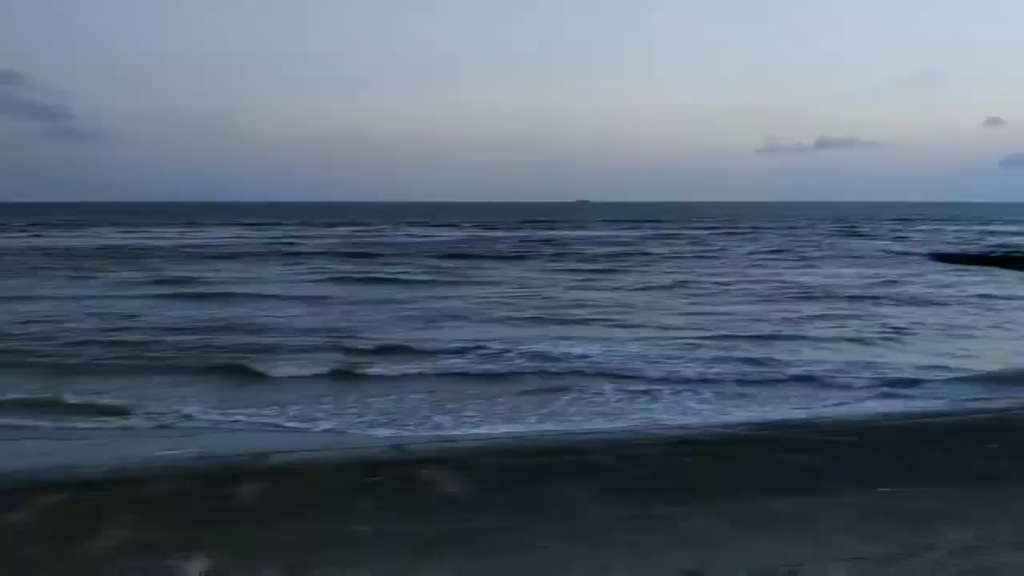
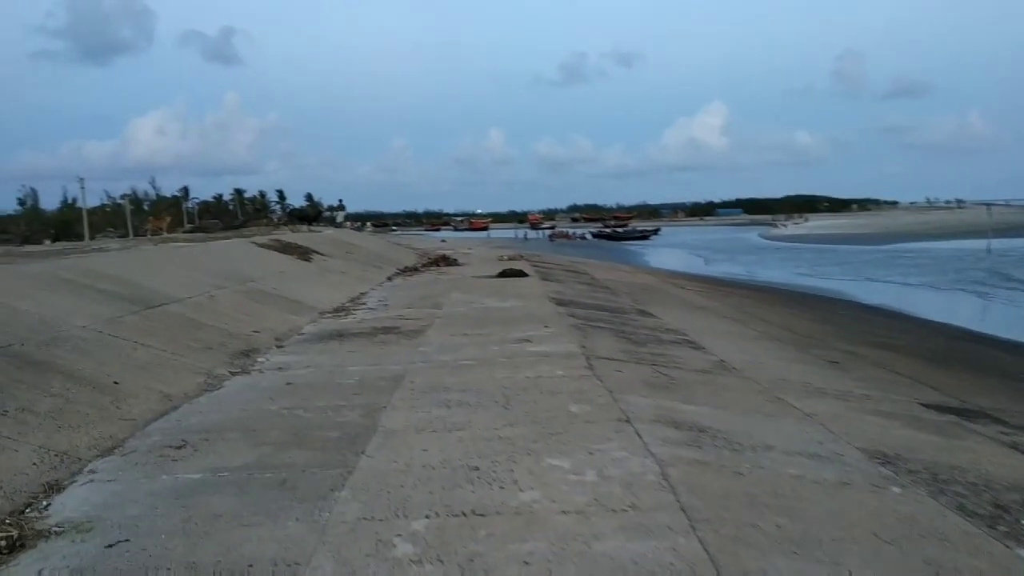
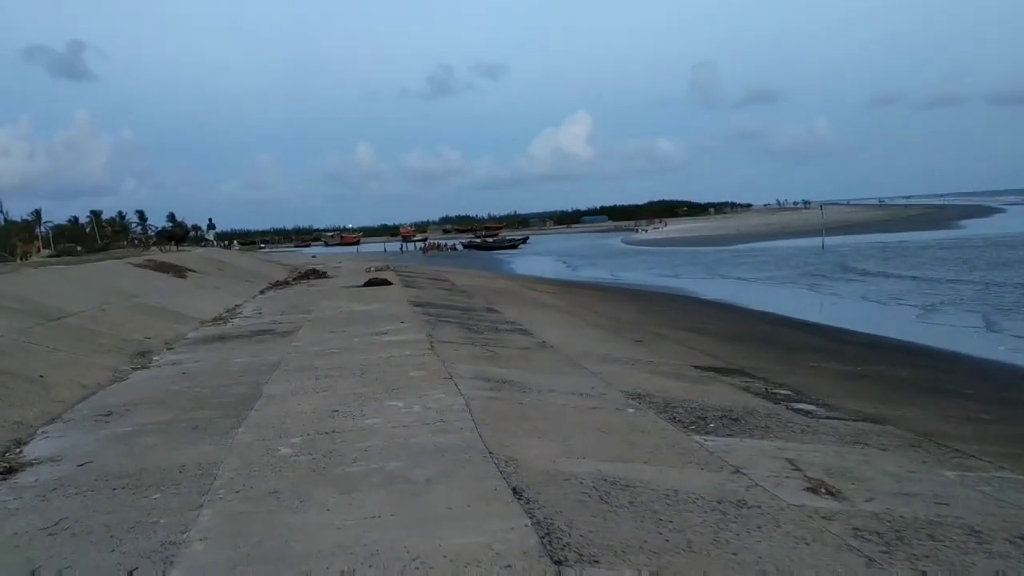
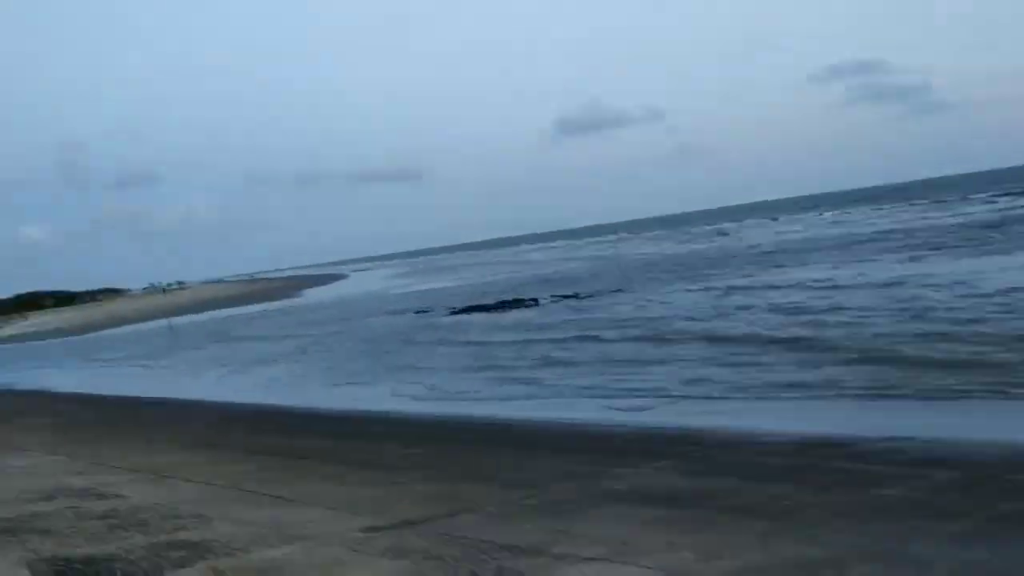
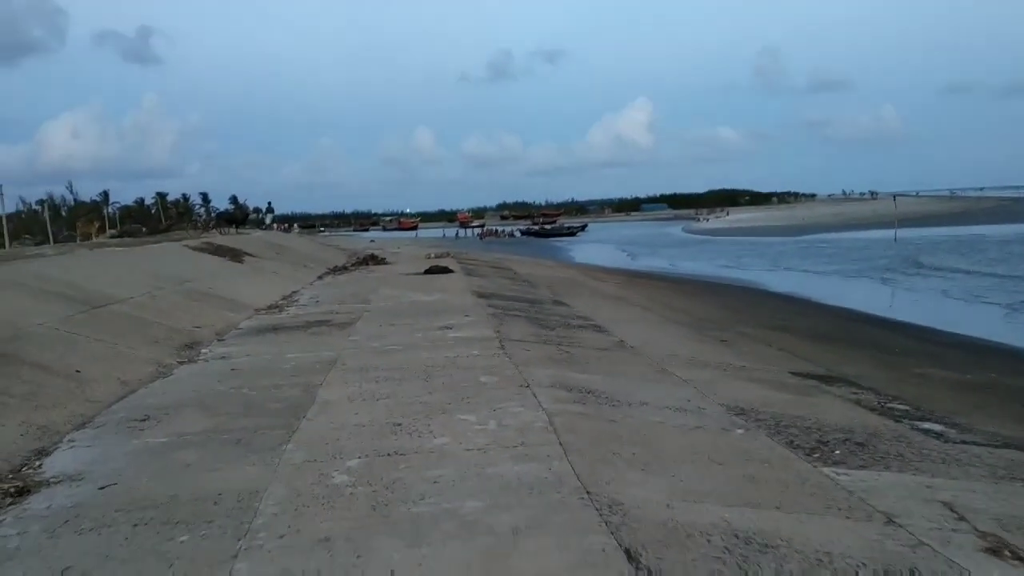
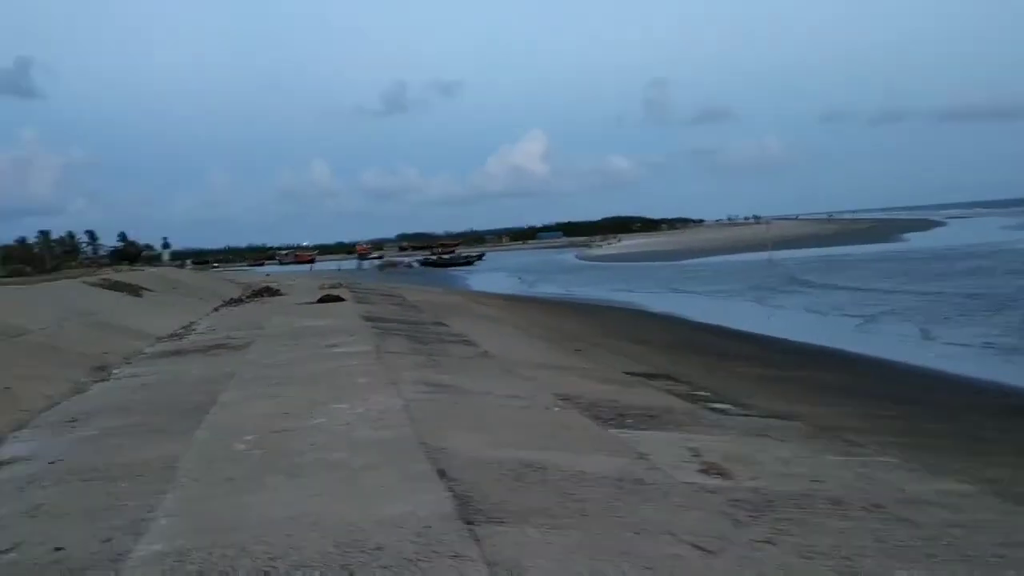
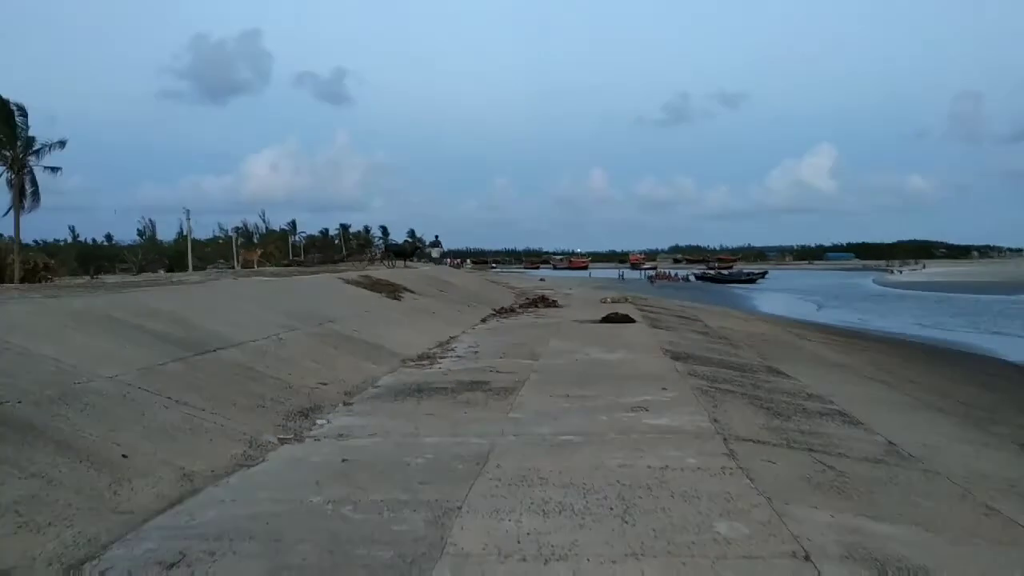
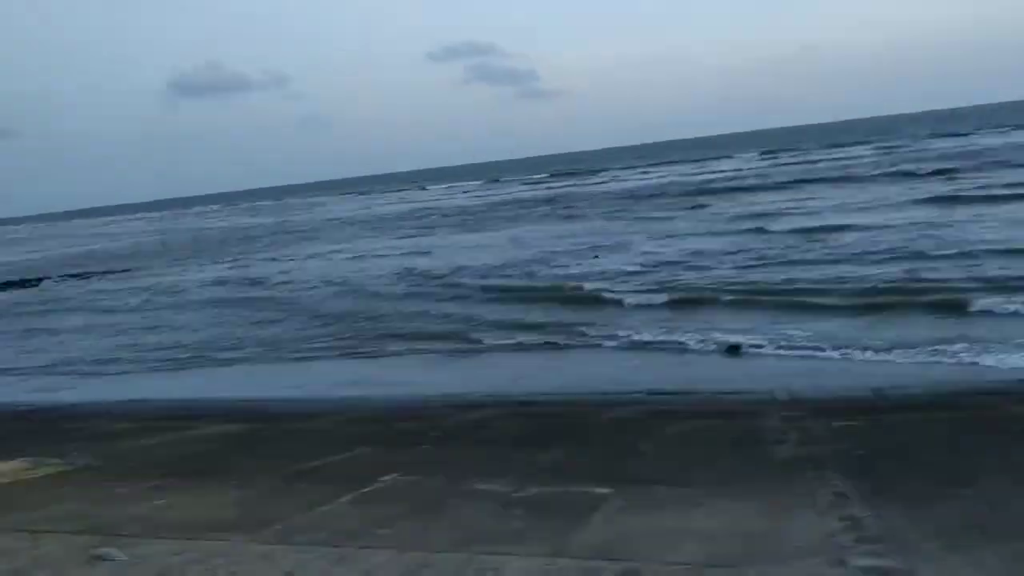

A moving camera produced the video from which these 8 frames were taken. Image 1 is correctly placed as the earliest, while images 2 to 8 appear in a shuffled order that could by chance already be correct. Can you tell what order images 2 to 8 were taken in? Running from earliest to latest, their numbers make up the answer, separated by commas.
8, 4, 6, 3, 5, 2, 7
